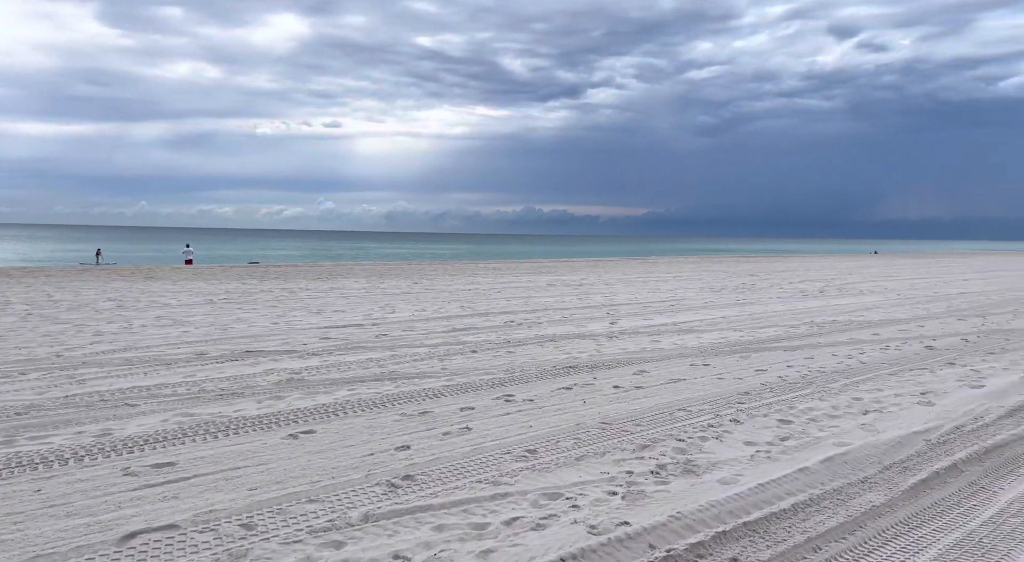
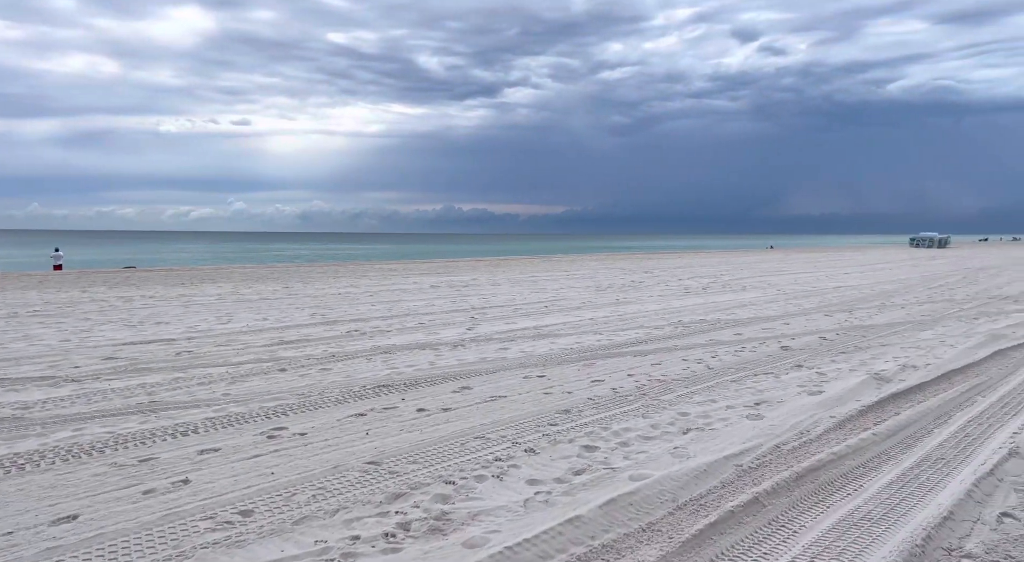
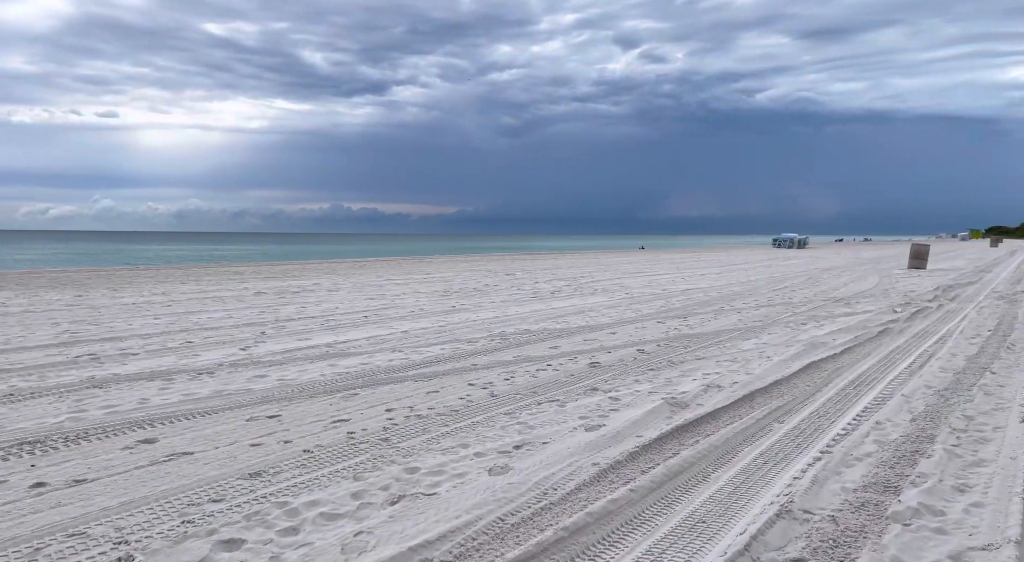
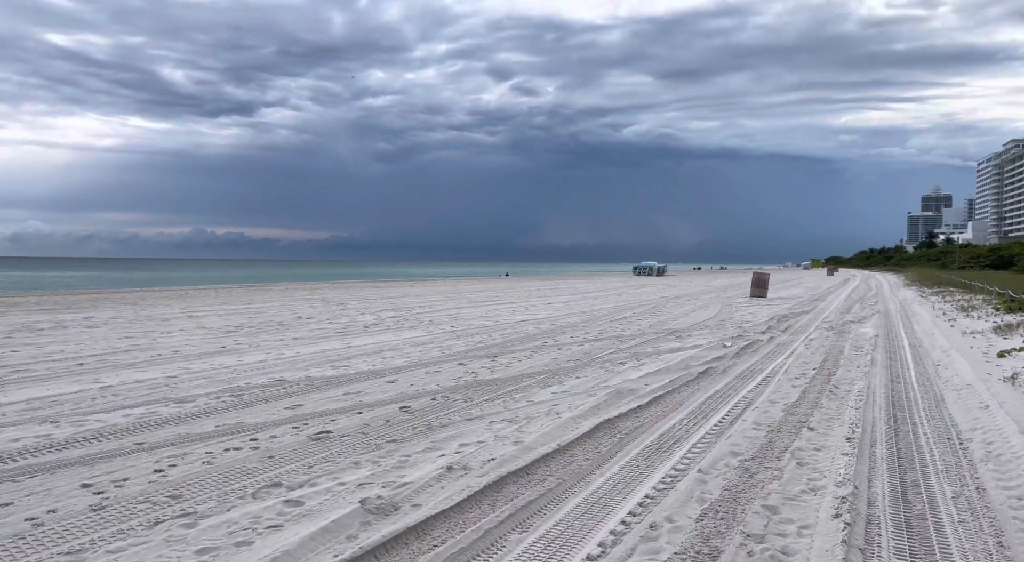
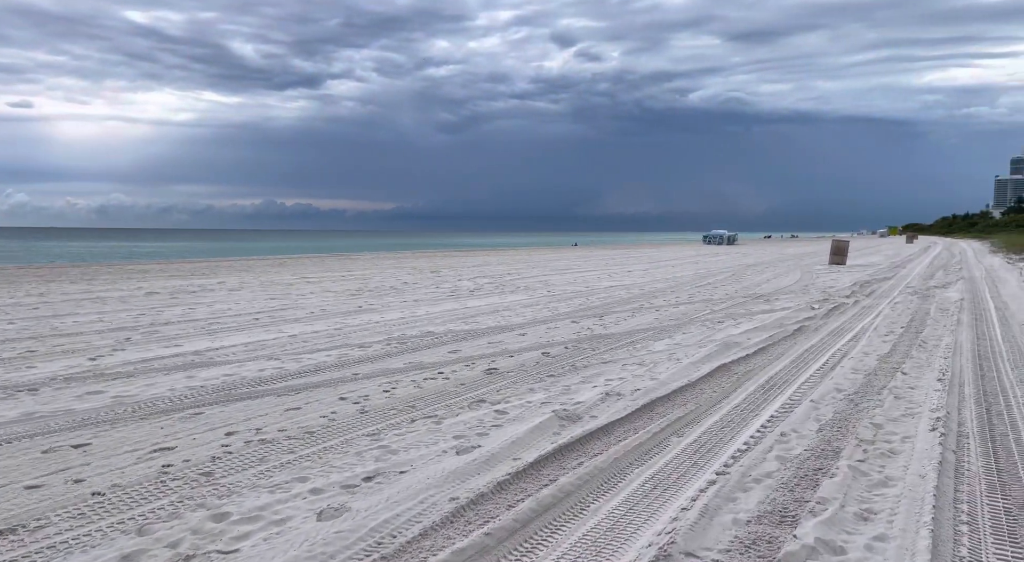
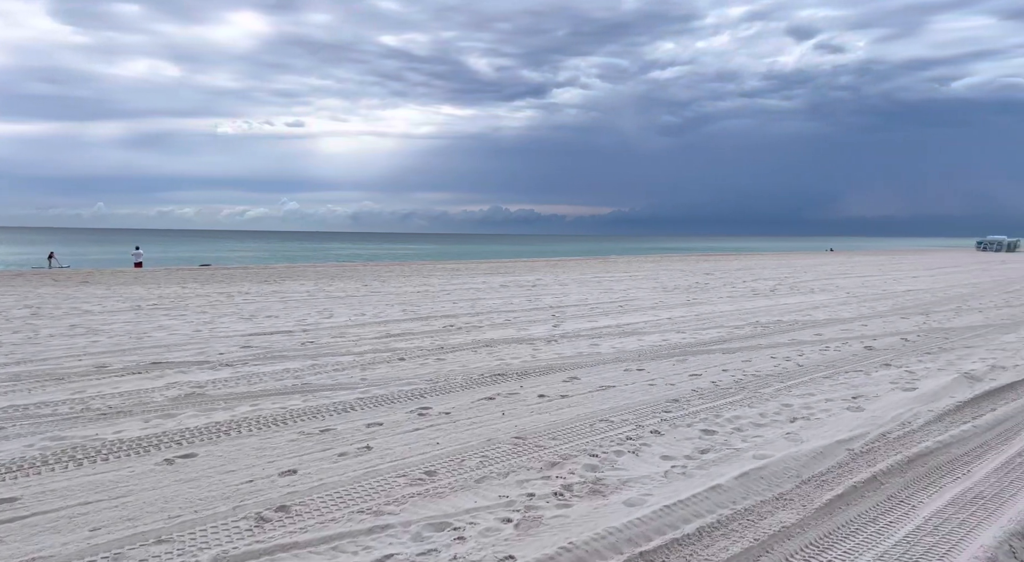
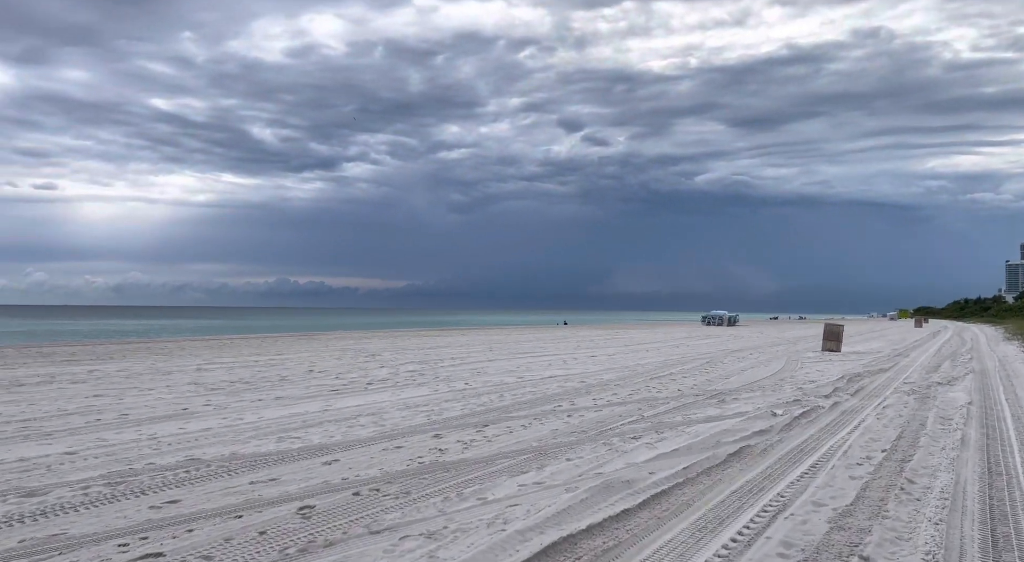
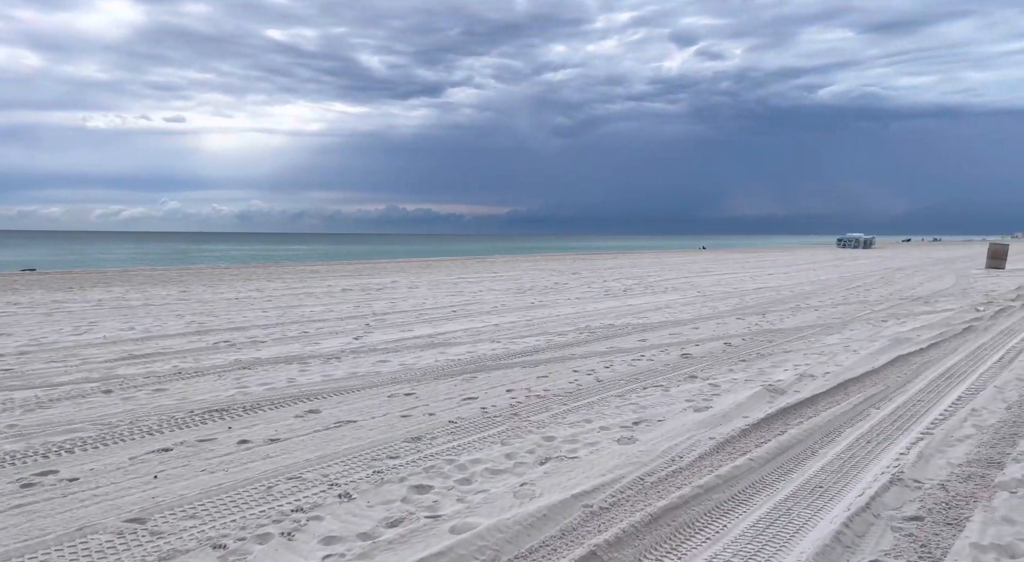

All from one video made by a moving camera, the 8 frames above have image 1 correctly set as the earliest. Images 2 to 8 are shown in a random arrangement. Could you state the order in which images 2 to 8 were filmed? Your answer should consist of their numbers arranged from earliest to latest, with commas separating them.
6, 2, 8, 3, 5, 4, 7
